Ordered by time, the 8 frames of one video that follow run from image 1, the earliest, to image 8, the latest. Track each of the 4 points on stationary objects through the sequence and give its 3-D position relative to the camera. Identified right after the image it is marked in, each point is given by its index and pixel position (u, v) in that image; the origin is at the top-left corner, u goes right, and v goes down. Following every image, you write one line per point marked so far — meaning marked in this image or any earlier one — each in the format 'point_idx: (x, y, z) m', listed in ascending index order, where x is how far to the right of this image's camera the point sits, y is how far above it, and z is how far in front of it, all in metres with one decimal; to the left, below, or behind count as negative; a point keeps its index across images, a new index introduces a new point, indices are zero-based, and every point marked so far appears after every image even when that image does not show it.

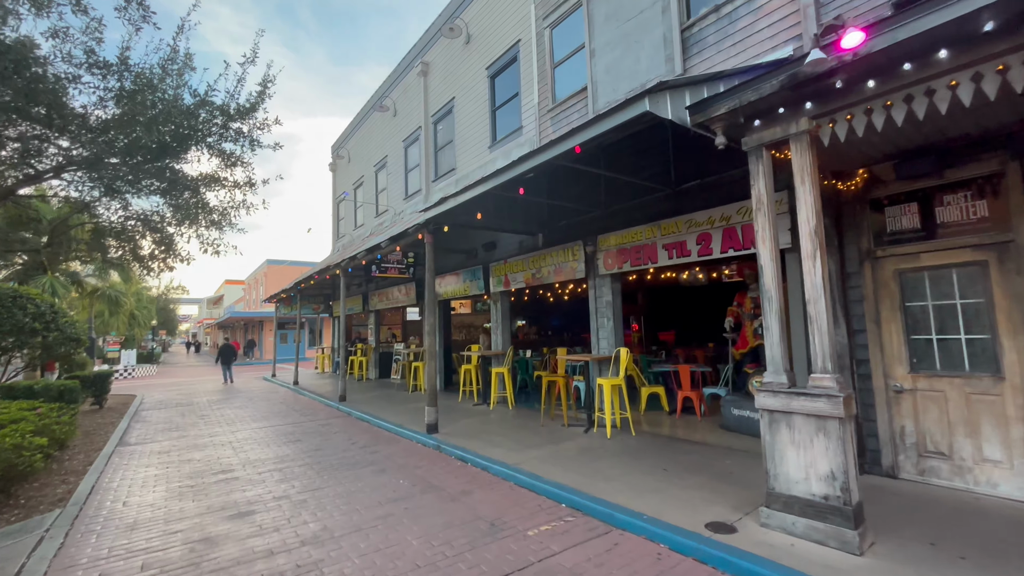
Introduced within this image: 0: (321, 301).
0: (-7.9, -0.6, +18.6) m
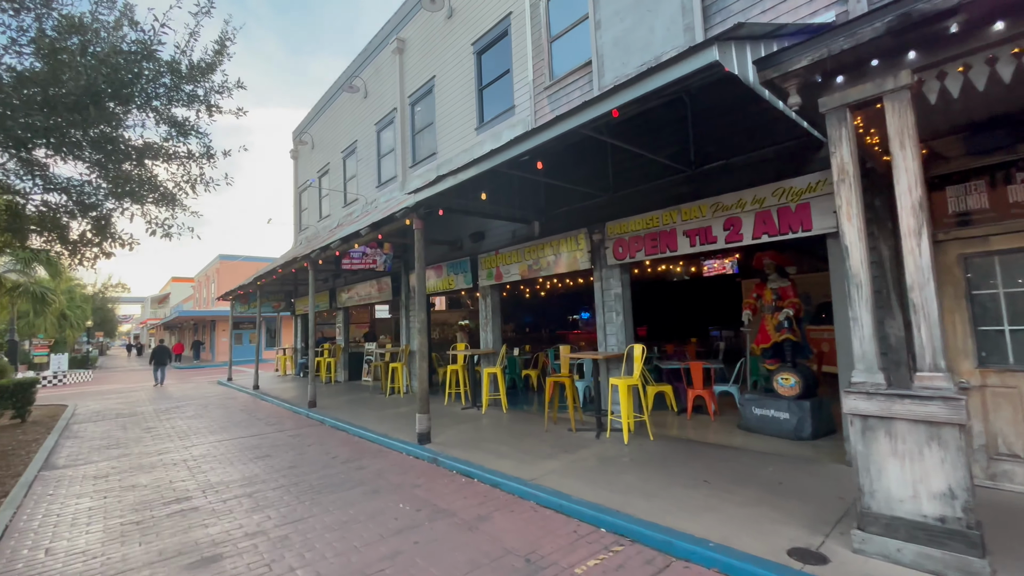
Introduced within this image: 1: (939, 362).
0: (-8.8, -0.4, +17.2) m
1: (+2.6, -0.4, +2.7) m
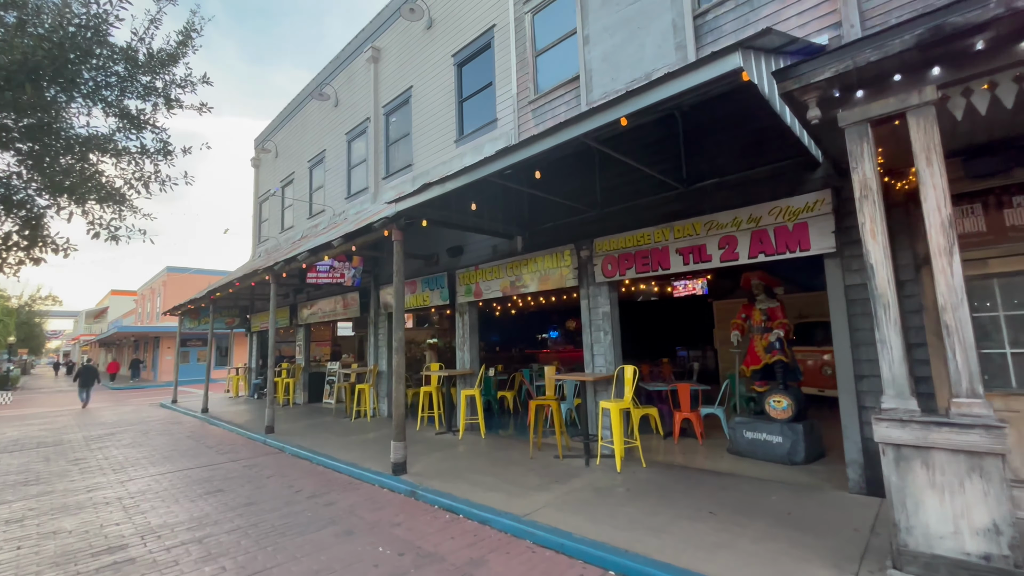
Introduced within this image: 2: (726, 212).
0: (-9.9, -1.0, +16.1) m
1: (+2.7, -0.6, +2.6) m
2: (+2.5, +0.9, +5.2) m
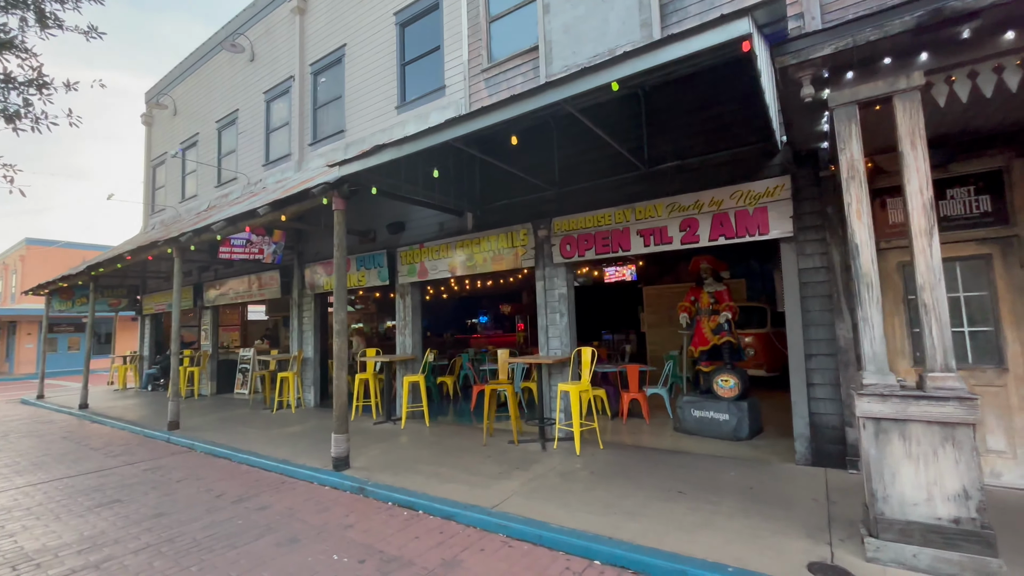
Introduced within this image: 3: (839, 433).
0: (-12.0, -0.2, +13.9) m
1: (+2.7, -0.4, +2.7) m
2: (+2.0, +1.1, +5.2) m
3: (+3.2, -1.4, +4.4) m
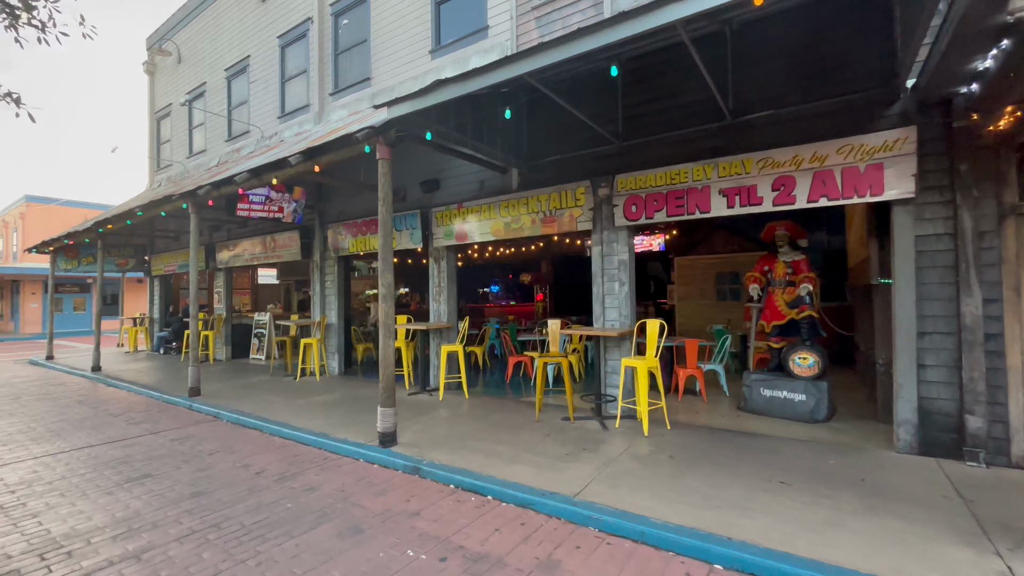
0: (-11.3, +1.0, +13.4) m
1: (+3.3, -0.3, +2.2) m
2: (+2.8, +1.4, +4.6) m
3: (+3.9, -1.2, +3.9) m
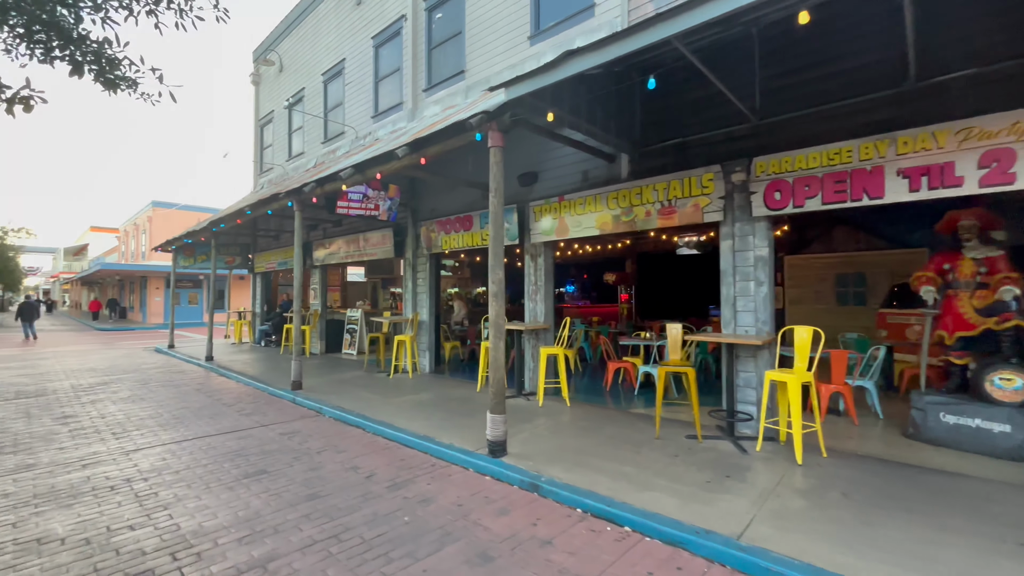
0: (-8.7, +1.1, +14.4) m
1: (+4.1, -0.3, +1.2) m
2: (+3.9, +1.4, +3.7) m
3: (+4.9, -1.2, +2.8) m
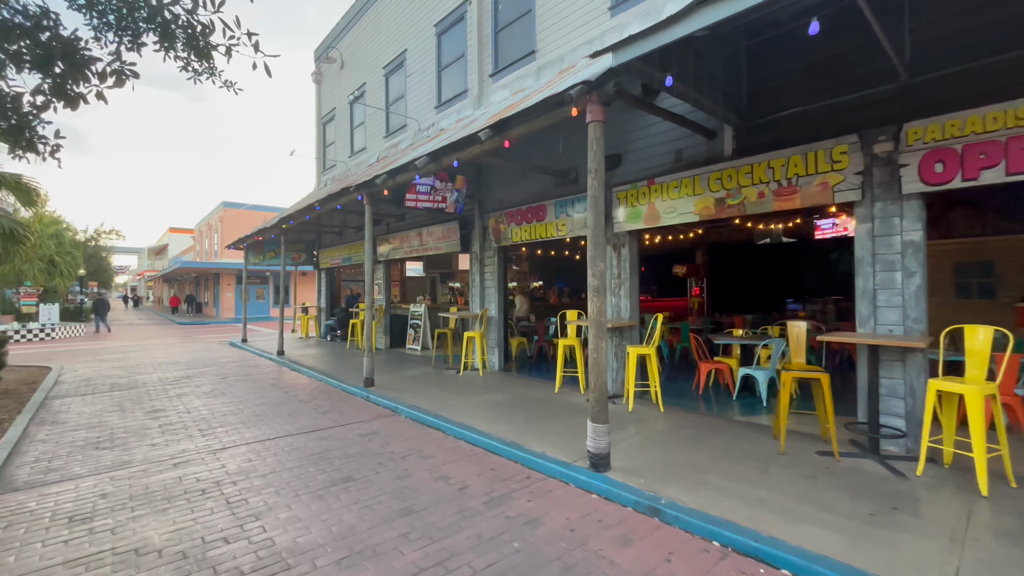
0: (-6.8, +1.2, +14.7) m
1: (+4.6, -0.3, +0.3) m
2: (+4.7, +1.5, +2.7) m
3: (+5.6, -1.1, +1.9) m
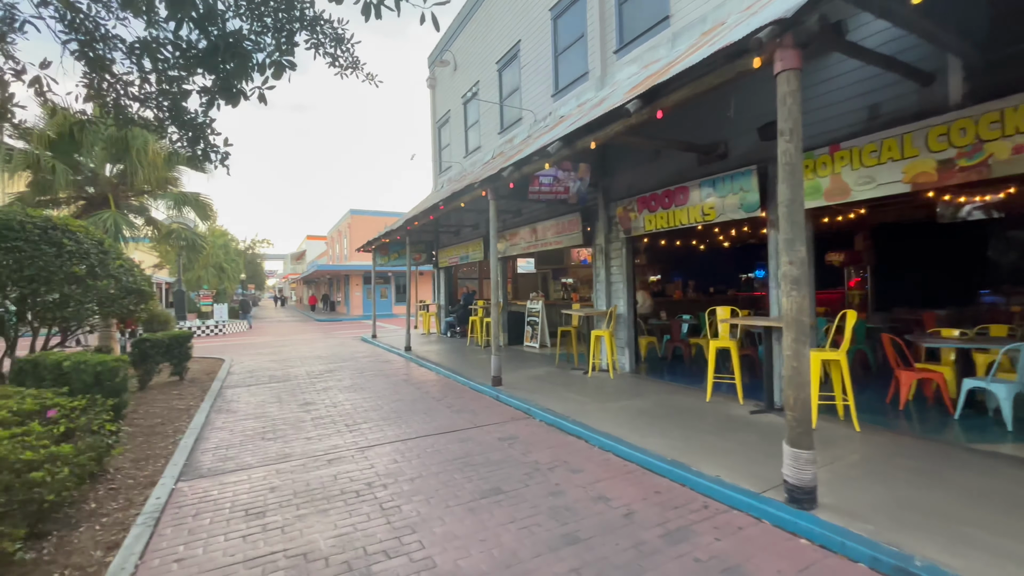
0: (-3.0, +1.3, +15.3) m
1: (+5.0, -0.2, -1.3) m
2: (+5.5, +1.6, +1.1) m
3: (+6.2, -1.0, 0.0) m
